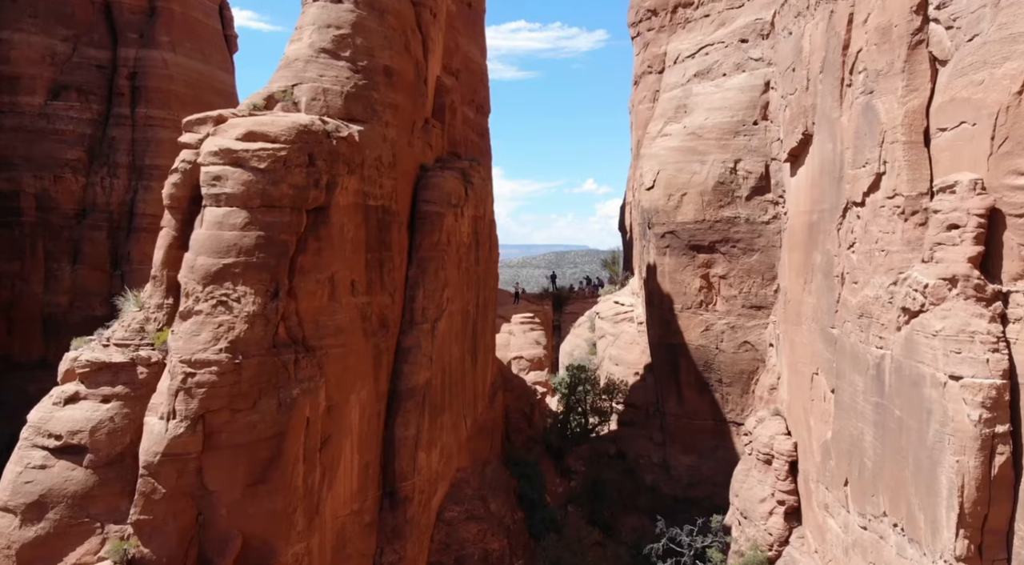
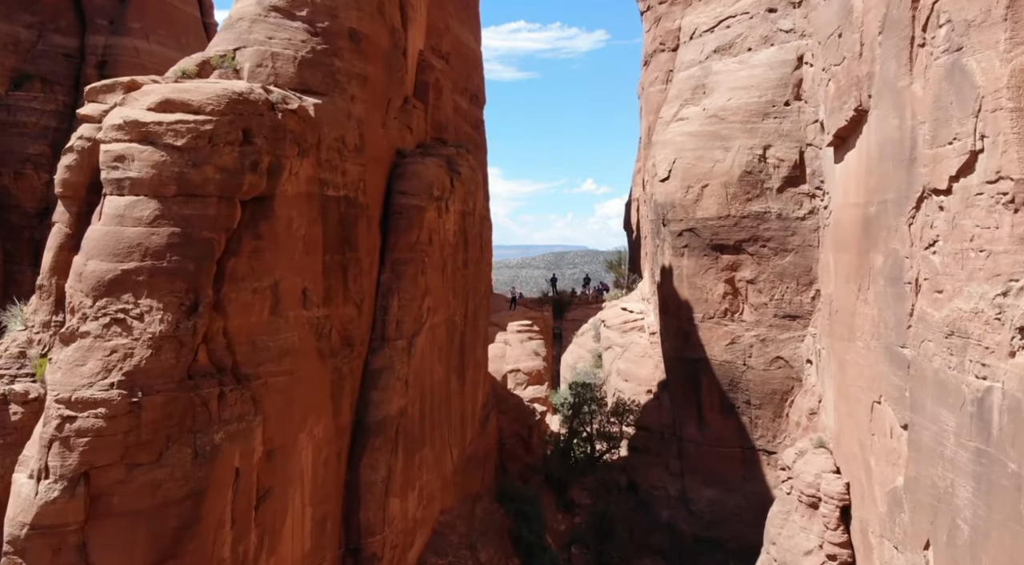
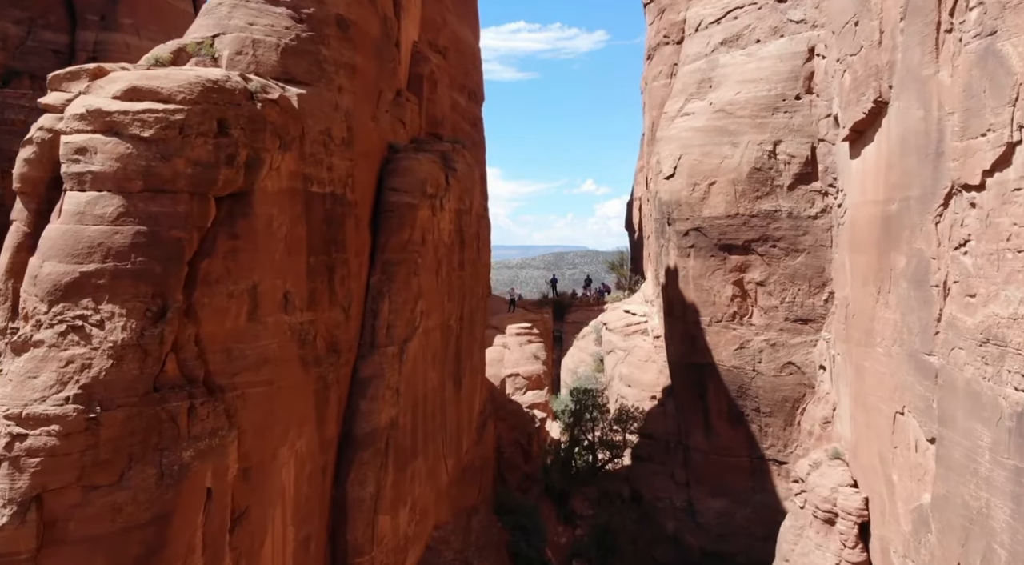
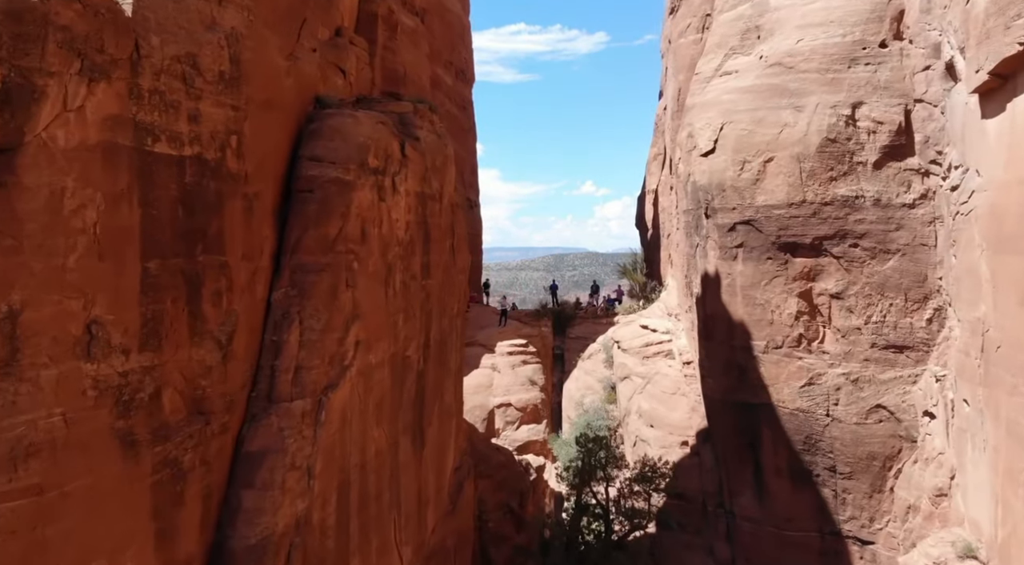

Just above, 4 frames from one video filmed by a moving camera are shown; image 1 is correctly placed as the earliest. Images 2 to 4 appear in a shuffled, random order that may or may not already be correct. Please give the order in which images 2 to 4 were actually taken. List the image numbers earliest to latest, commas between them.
2, 3, 4
